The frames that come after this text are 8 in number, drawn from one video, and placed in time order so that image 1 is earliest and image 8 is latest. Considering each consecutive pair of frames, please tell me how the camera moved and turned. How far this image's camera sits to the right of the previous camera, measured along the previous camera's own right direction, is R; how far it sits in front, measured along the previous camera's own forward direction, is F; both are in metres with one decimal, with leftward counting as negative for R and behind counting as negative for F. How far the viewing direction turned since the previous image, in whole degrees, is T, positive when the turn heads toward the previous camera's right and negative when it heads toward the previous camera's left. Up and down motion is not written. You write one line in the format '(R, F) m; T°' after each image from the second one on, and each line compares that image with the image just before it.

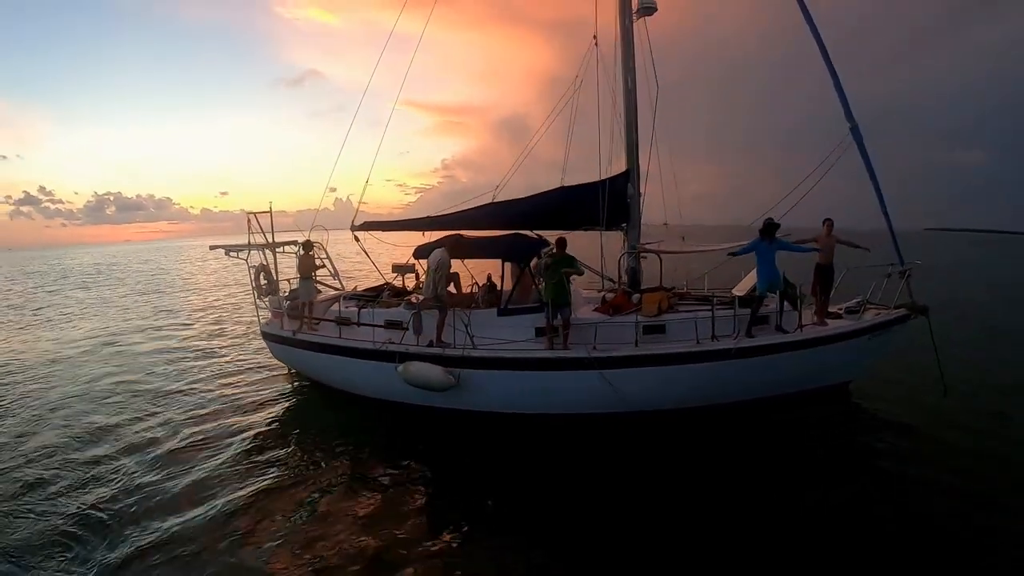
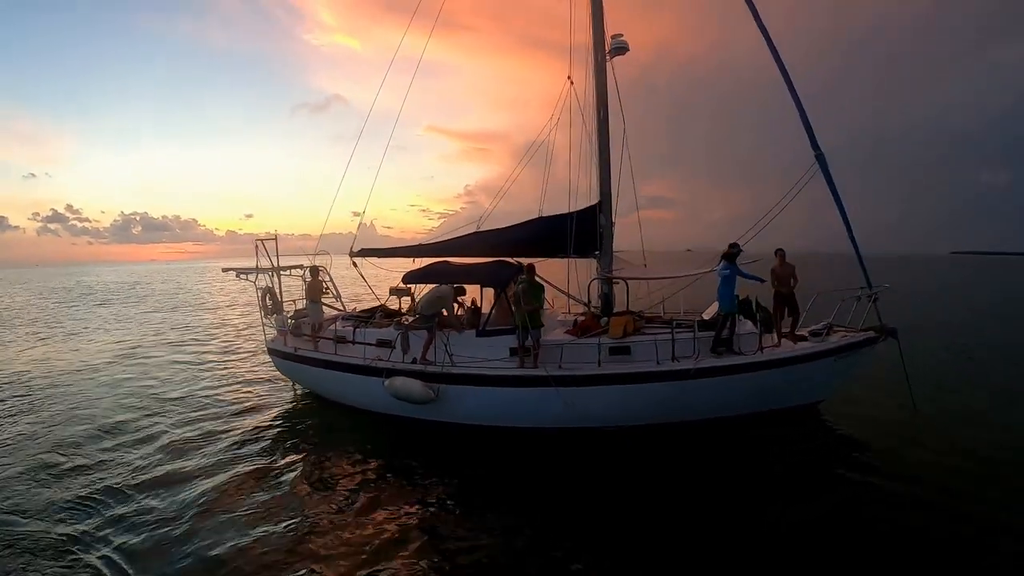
(+0.7, -0.8) m; -2°
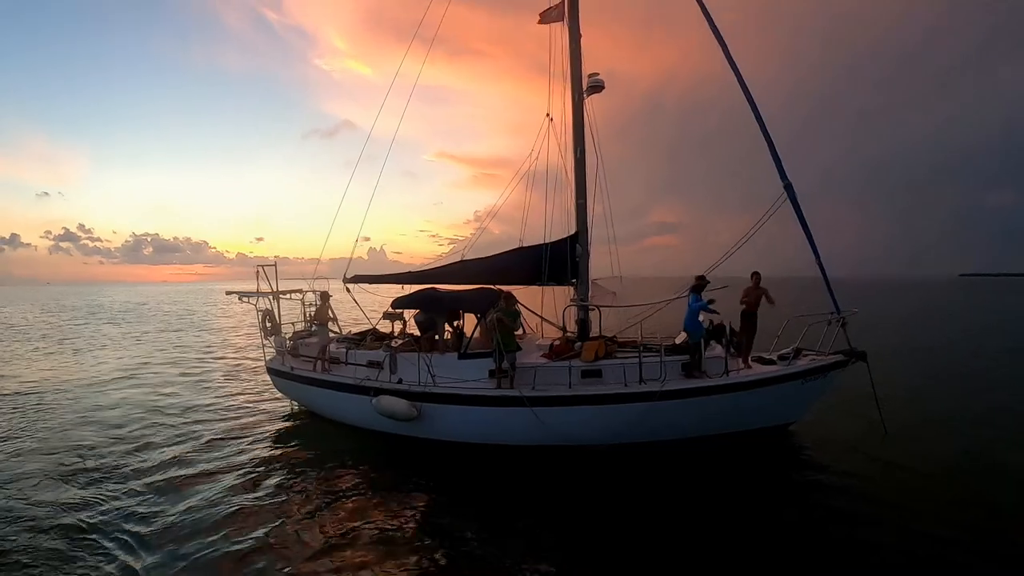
(+0.5, -0.7) m; -1°
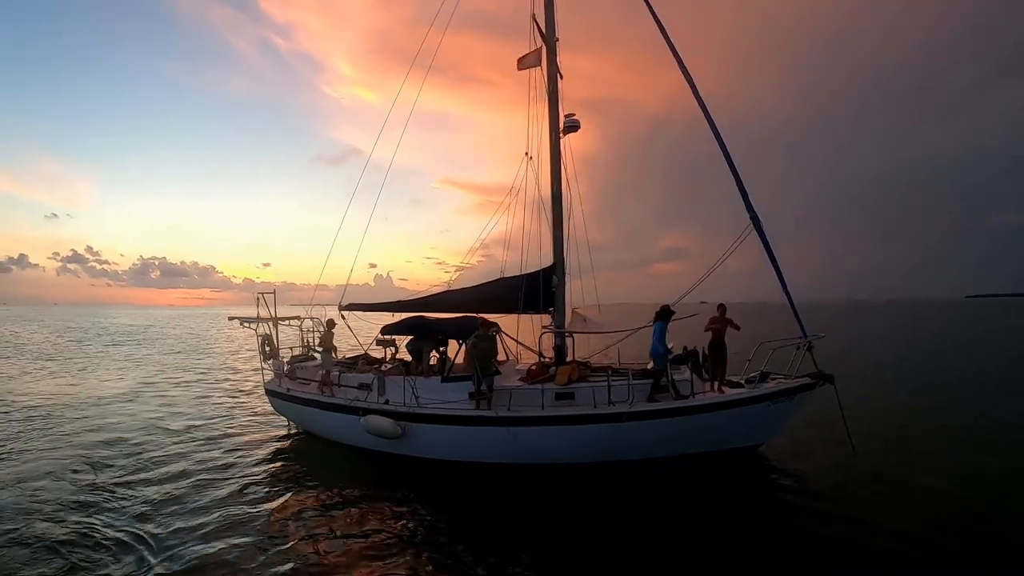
(+0.5, -0.8) m; 0°
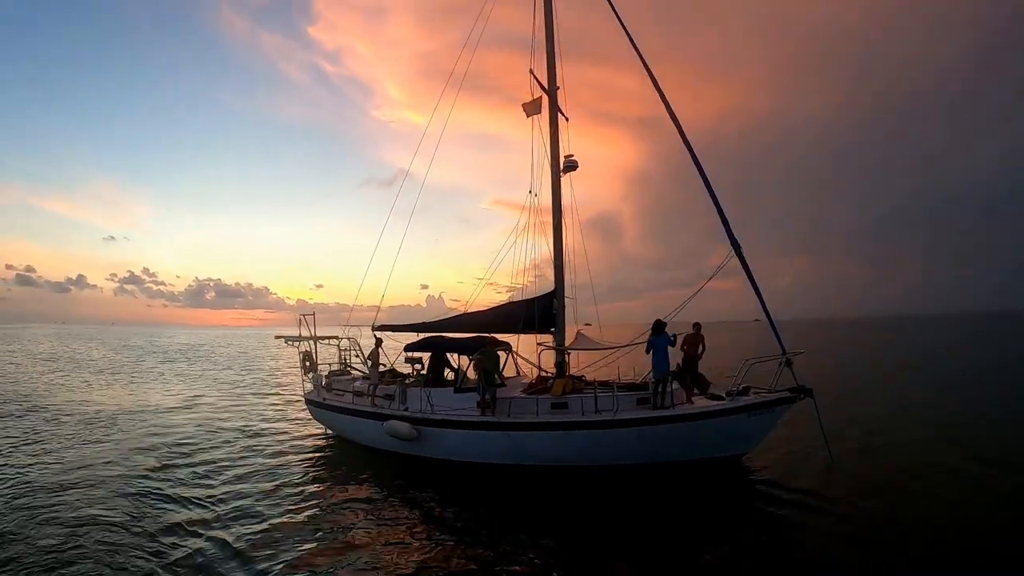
(+0.8, -1.6) m; -4°
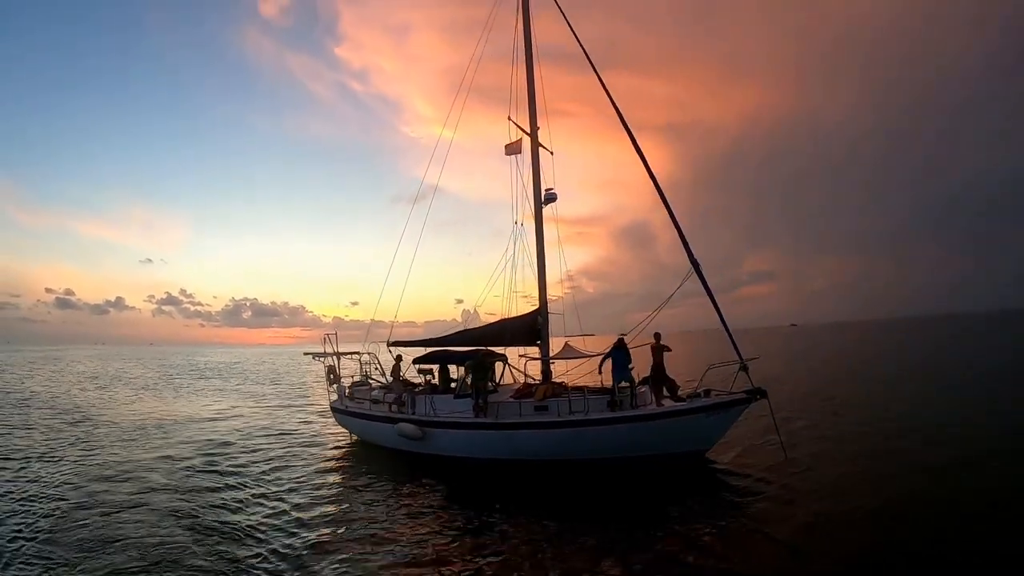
(+1.1, -2.1) m; -3°
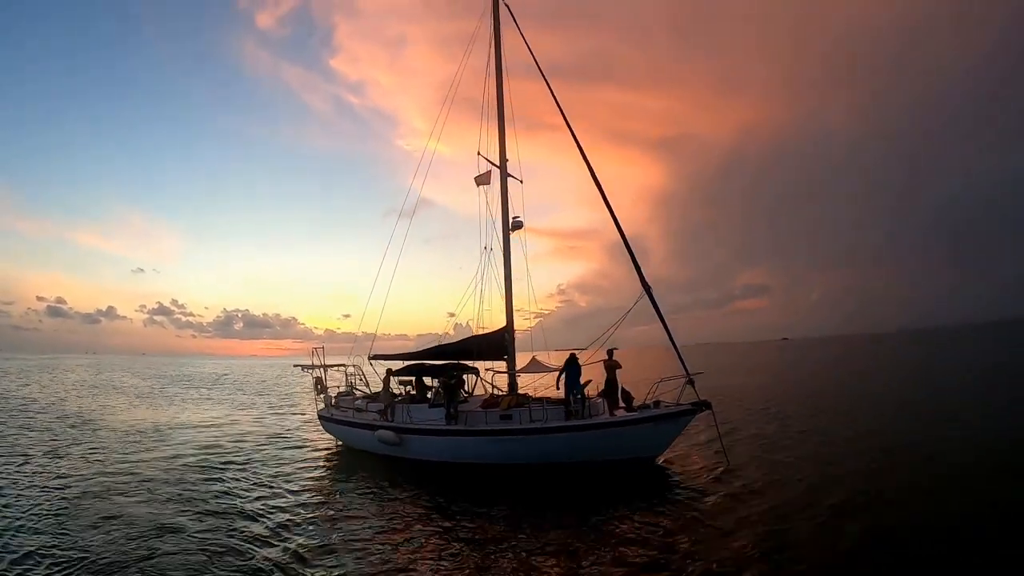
(+0.8, -1.6) m; +1°
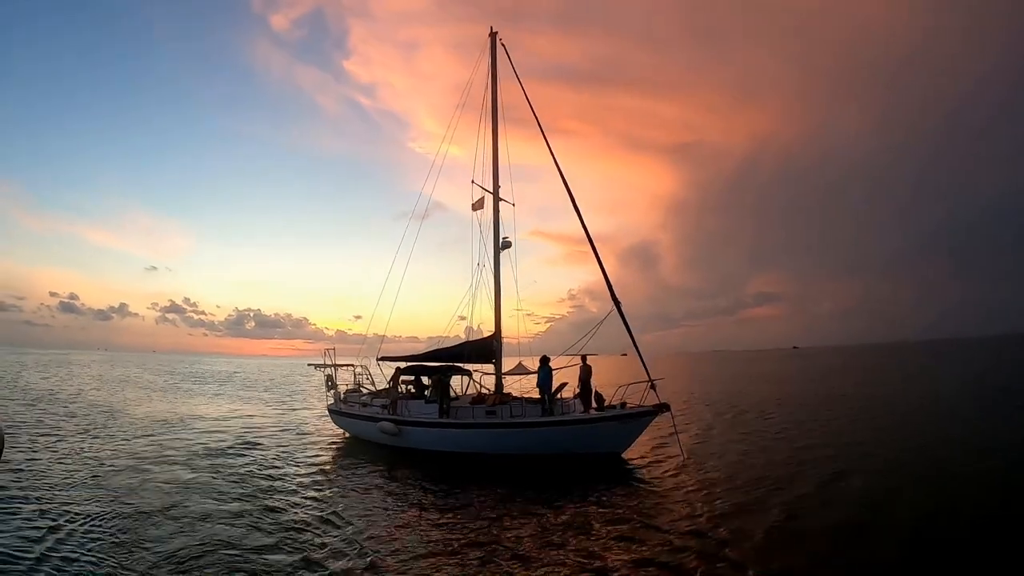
(+0.9, -2.4) m; -1°
